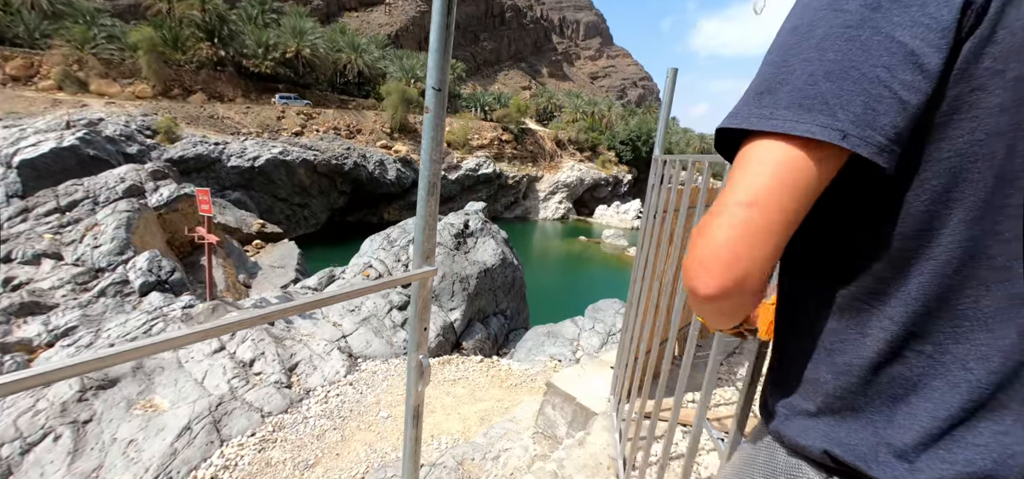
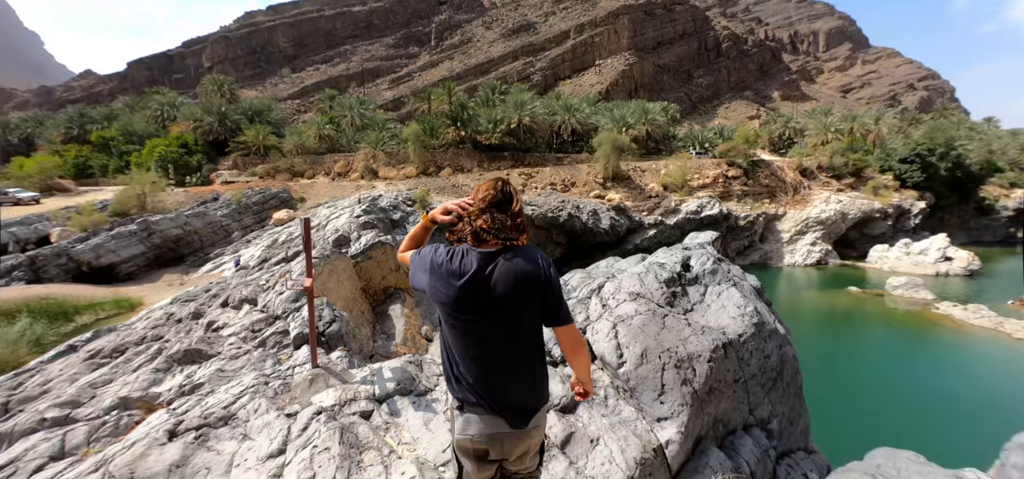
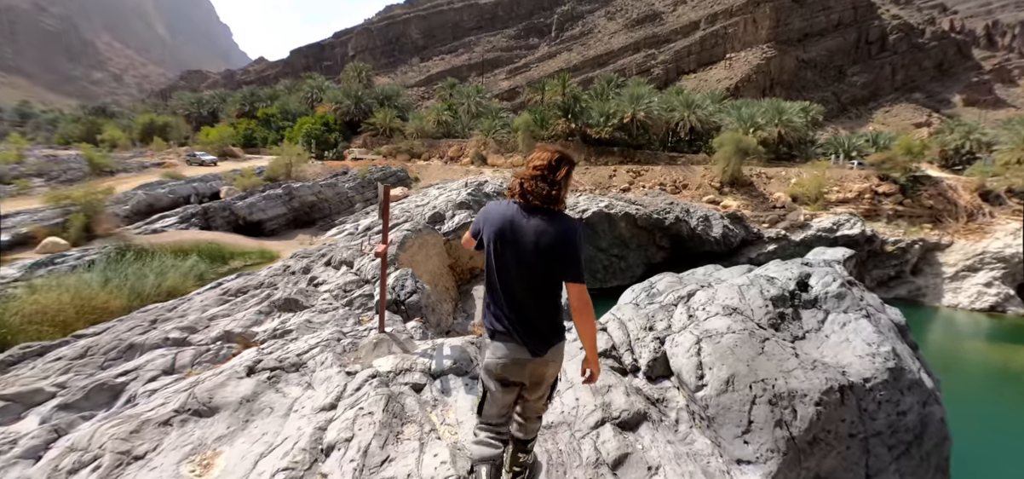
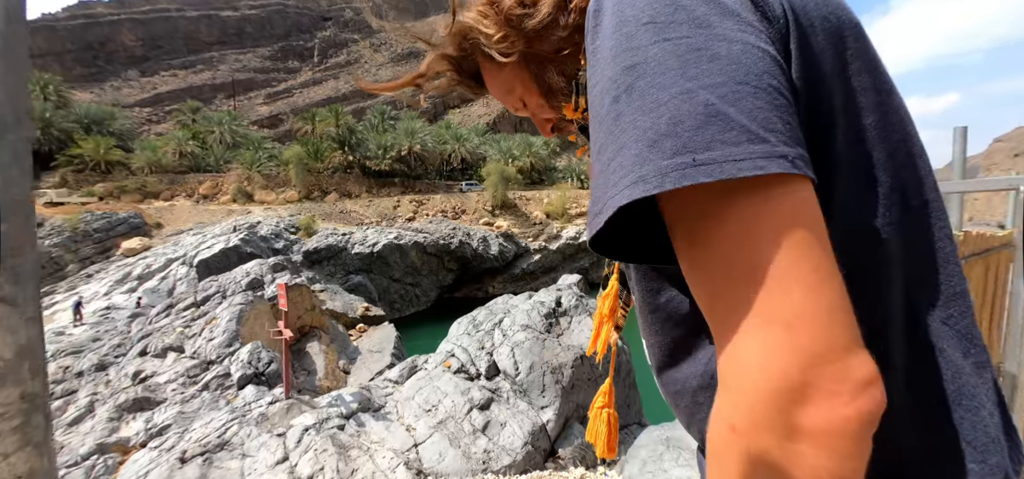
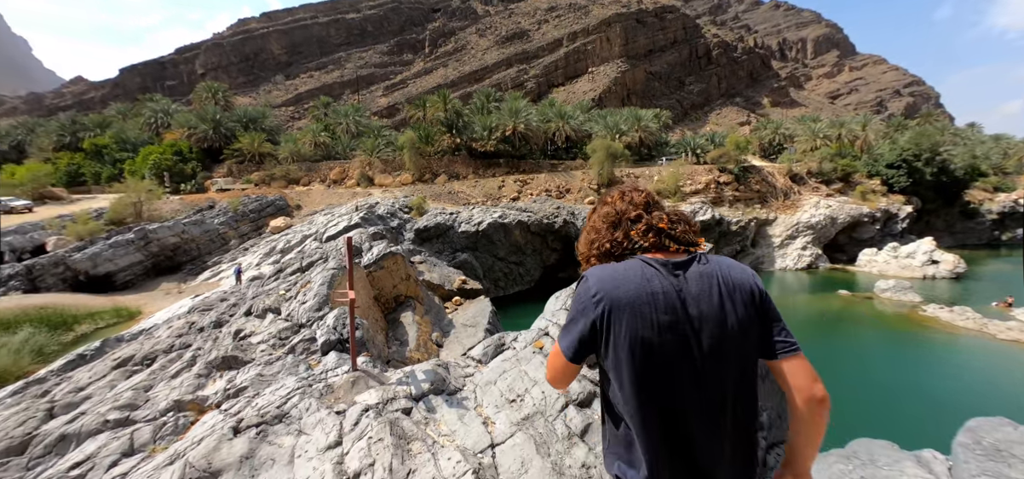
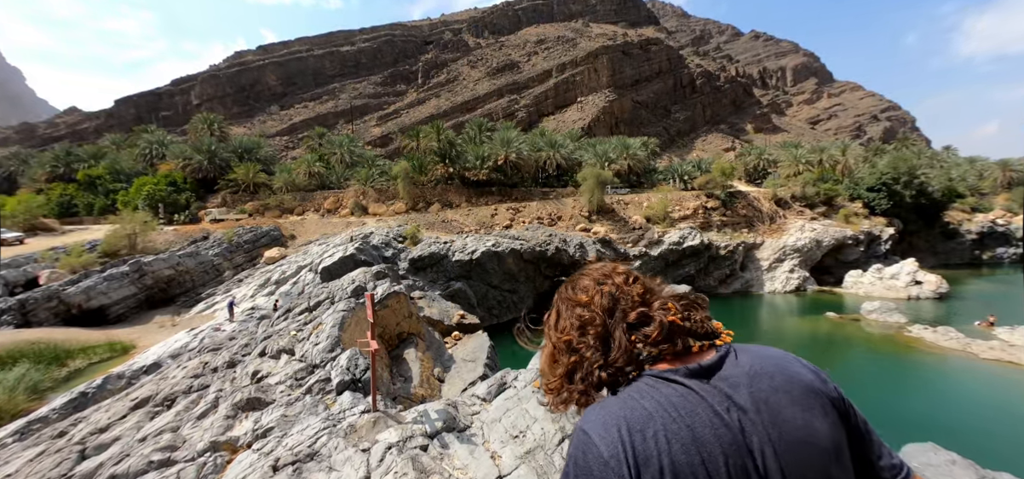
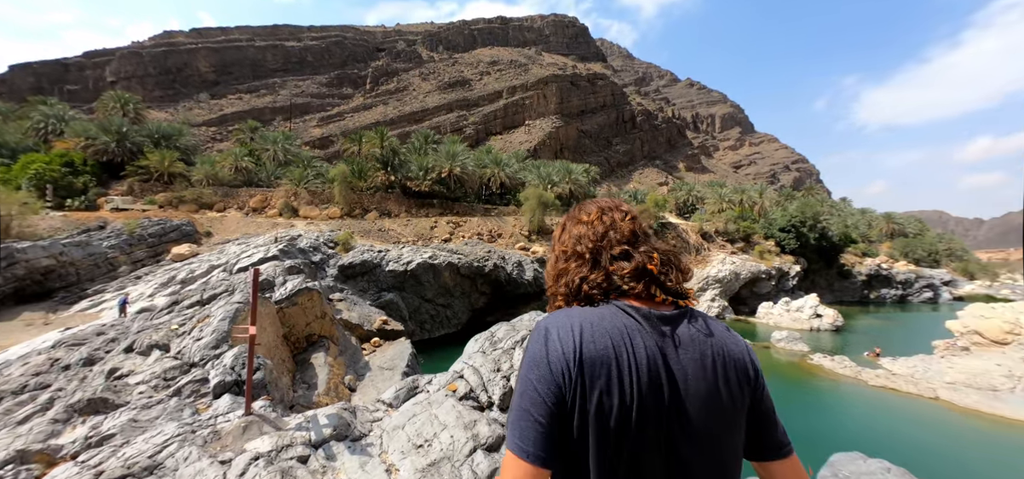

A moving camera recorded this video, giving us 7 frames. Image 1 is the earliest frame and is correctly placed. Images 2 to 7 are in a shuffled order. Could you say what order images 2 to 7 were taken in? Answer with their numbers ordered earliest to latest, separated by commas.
4, 6, 7, 5, 2, 3
